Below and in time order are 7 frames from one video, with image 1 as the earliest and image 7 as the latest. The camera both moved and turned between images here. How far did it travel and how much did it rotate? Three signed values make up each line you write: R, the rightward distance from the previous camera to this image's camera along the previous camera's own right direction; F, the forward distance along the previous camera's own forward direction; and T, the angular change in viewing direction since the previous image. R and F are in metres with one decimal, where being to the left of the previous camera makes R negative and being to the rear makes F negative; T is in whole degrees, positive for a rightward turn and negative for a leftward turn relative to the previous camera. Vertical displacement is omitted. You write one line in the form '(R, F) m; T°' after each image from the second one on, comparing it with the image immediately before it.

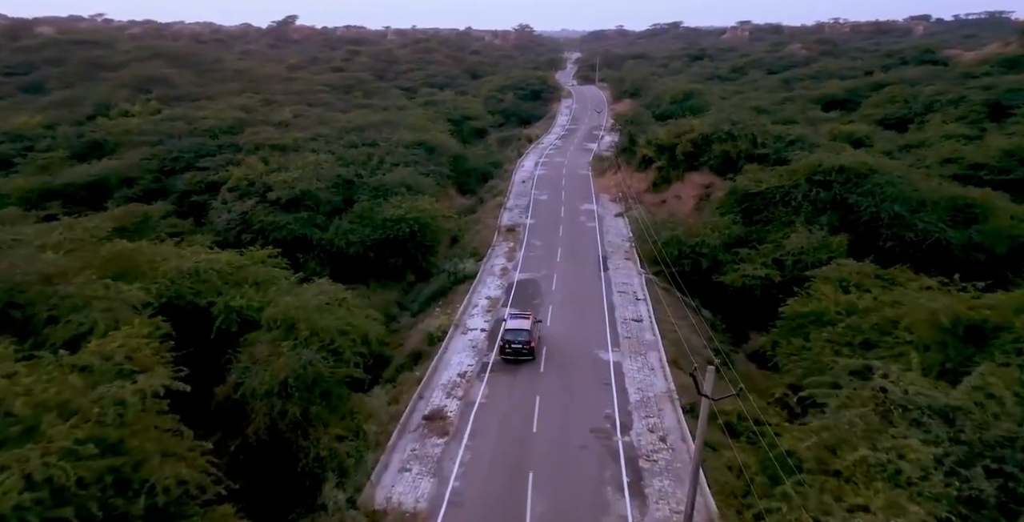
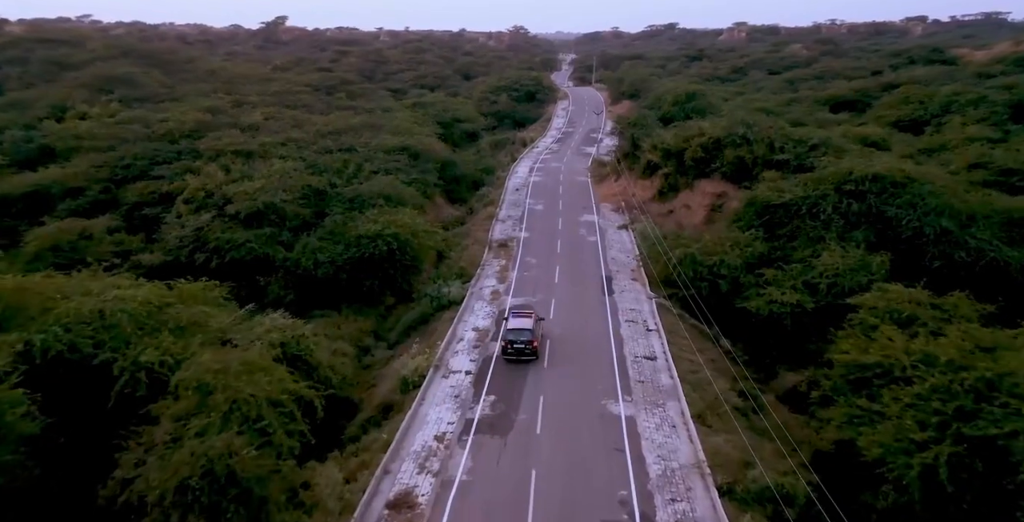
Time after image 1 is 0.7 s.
(+0.2, +4.7) m; 0°
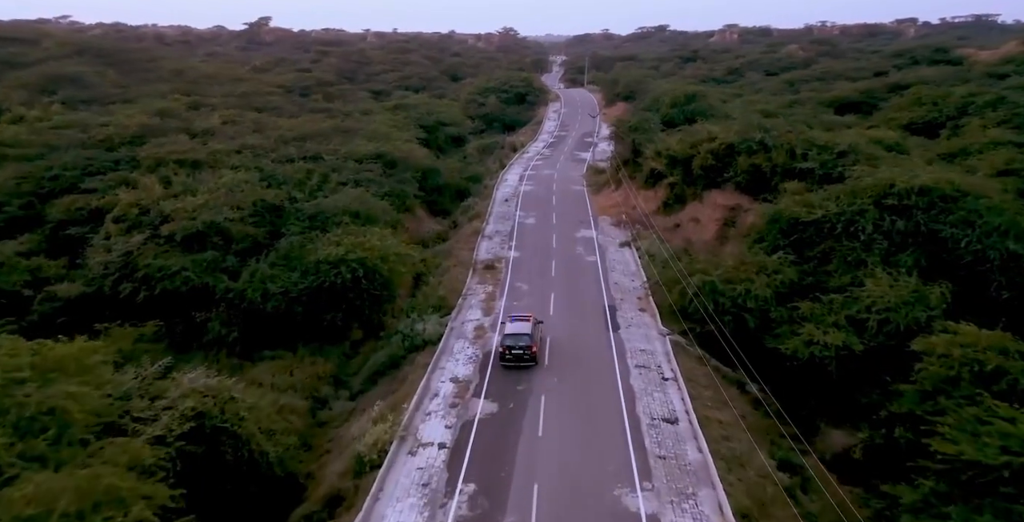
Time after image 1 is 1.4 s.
(+0.2, +5.2) m; +1°
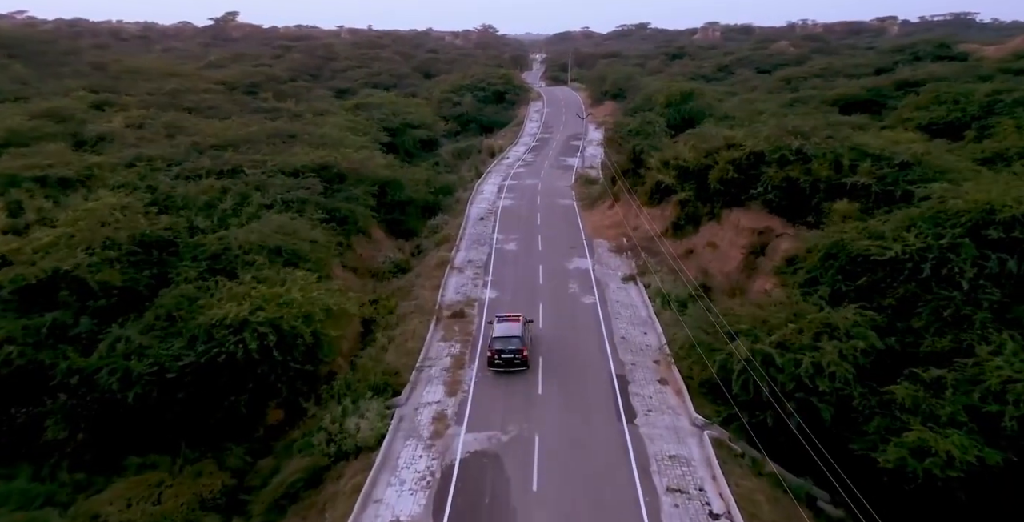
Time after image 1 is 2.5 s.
(+0.2, +8.3) m; +2°
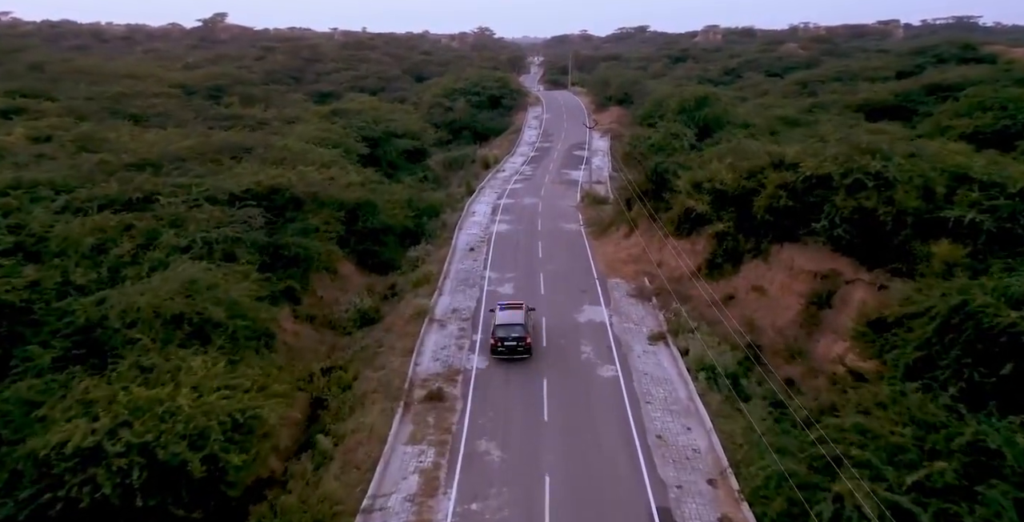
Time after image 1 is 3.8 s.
(+0.1, +7.2) m; 0°
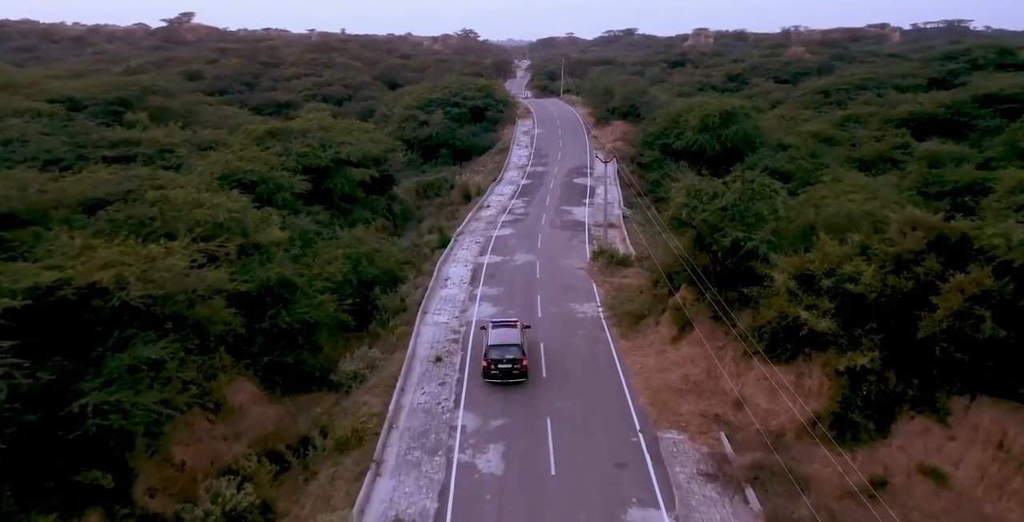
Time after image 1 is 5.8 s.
(-0.1, +12.3) m; +1°
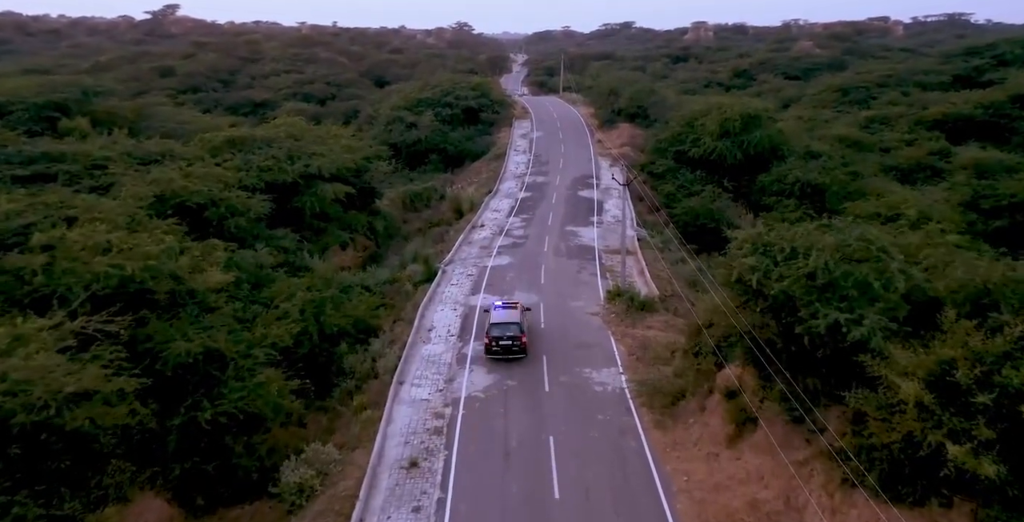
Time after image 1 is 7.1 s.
(-0.1, +5.9) m; 0°
